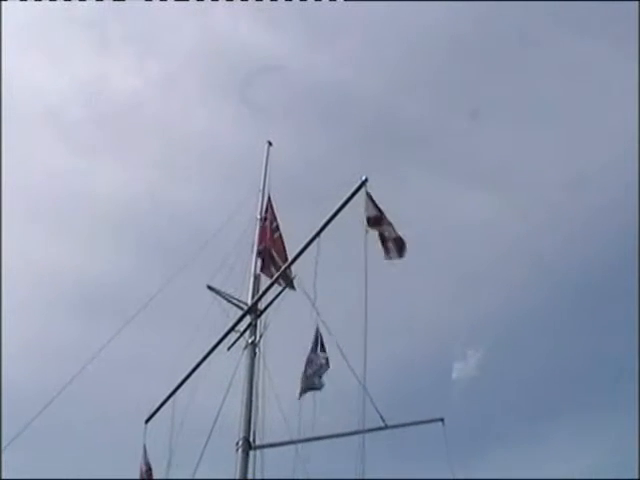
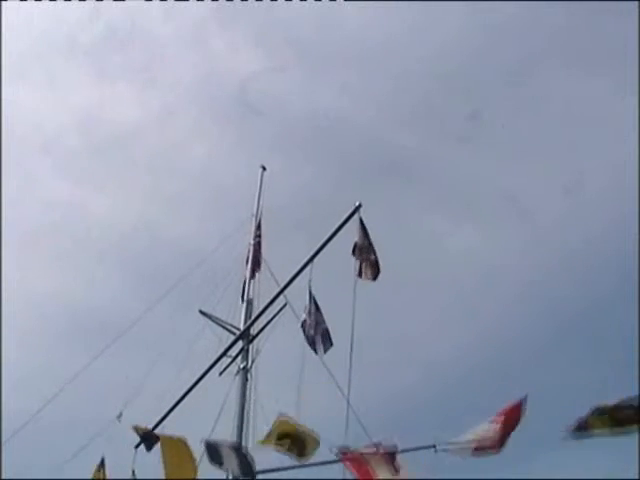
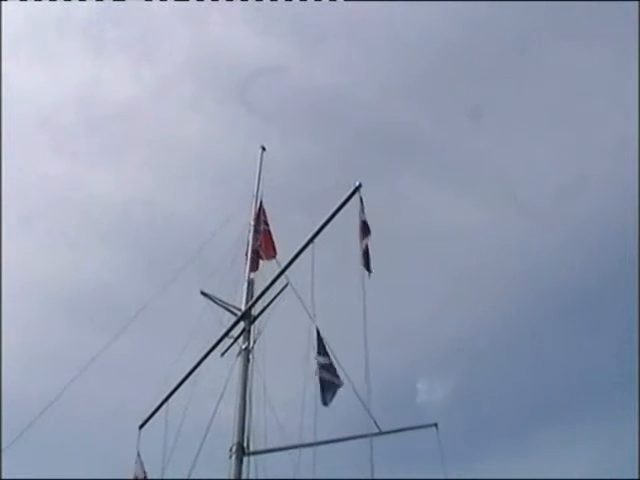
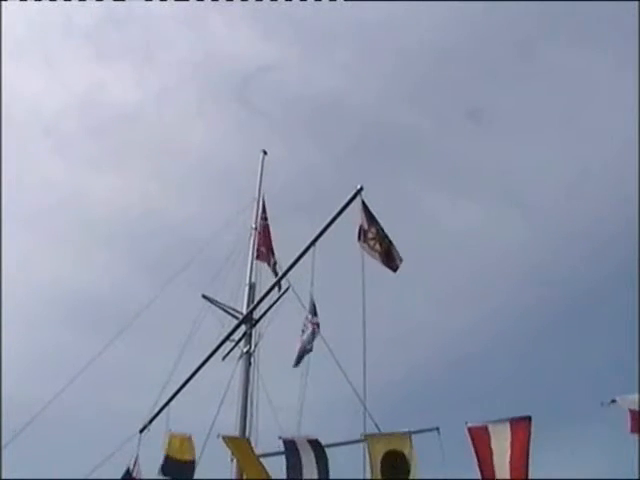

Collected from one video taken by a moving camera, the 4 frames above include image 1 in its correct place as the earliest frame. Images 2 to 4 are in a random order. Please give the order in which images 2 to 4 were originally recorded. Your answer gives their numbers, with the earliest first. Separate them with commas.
3, 4, 2
